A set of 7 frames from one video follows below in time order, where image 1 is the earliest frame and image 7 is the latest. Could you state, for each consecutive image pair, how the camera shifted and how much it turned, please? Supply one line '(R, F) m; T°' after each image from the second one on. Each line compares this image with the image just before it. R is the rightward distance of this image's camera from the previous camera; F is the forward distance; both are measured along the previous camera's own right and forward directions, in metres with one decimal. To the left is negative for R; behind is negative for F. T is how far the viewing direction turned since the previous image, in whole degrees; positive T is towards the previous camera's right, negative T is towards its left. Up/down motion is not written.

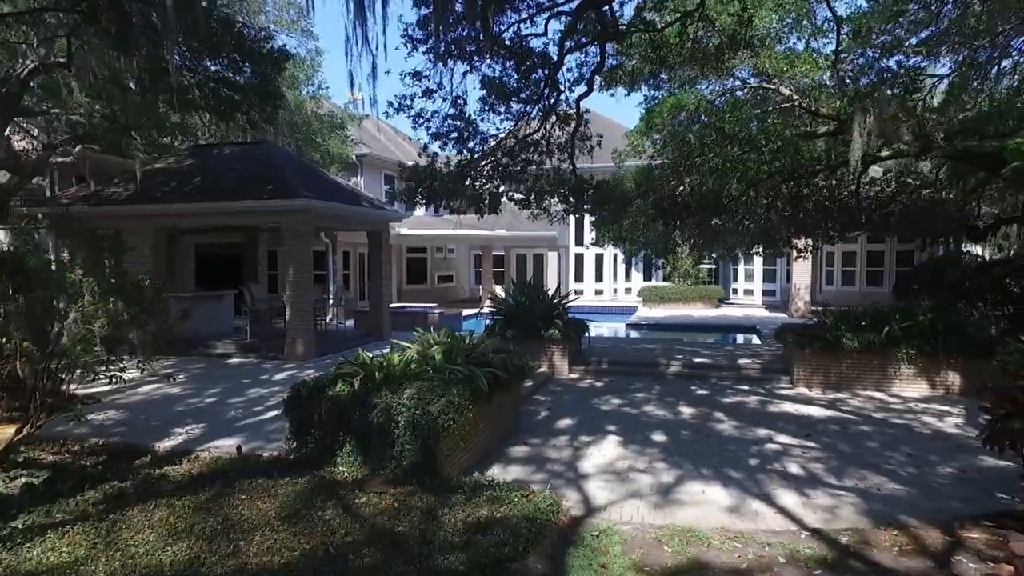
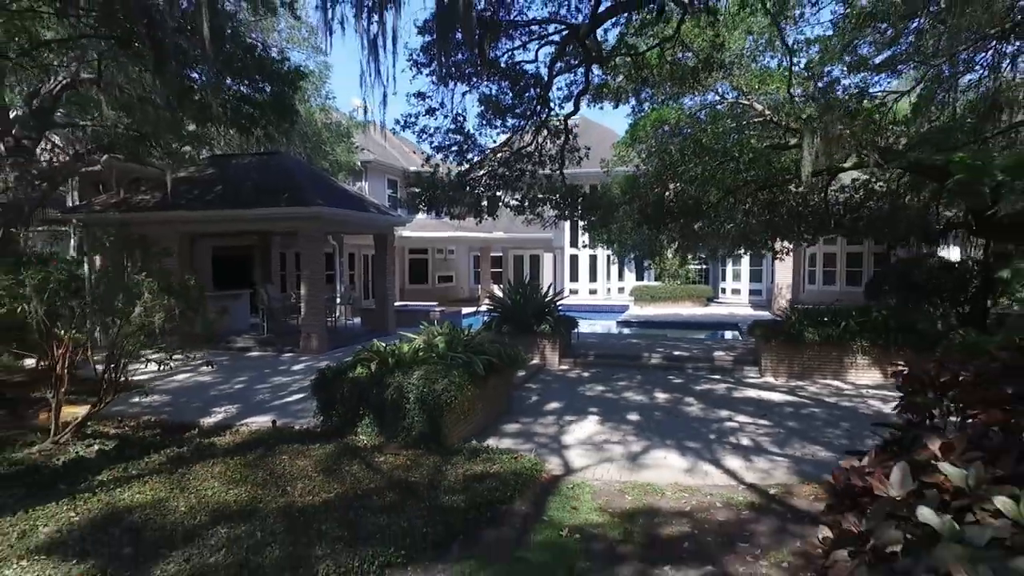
(0.0, -0.9) m; 0°
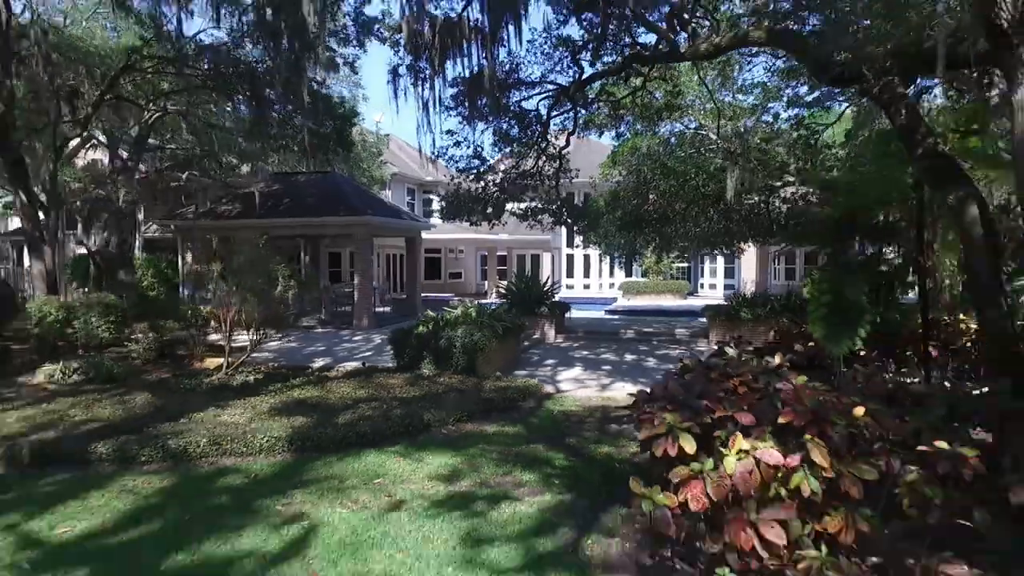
(-0.1, -2.8) m; 0°
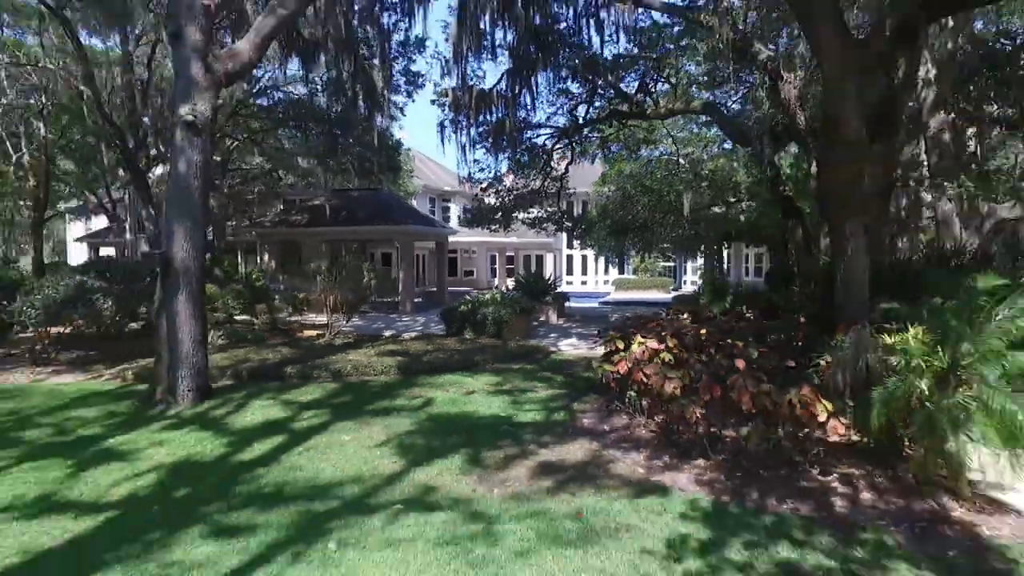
(-0.1, -3.5) m; 0°
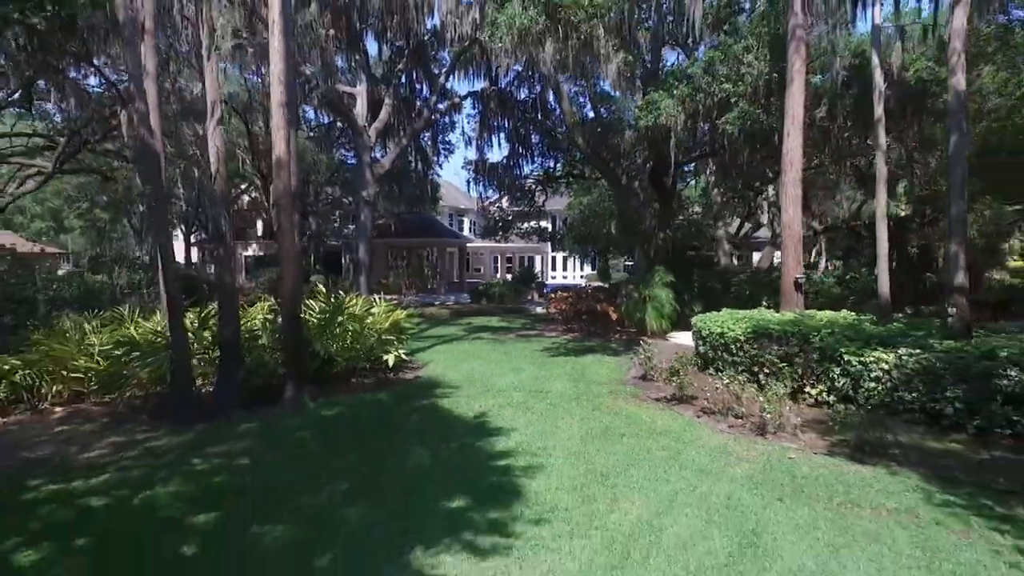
(+0.1, -8.8) m; 0°
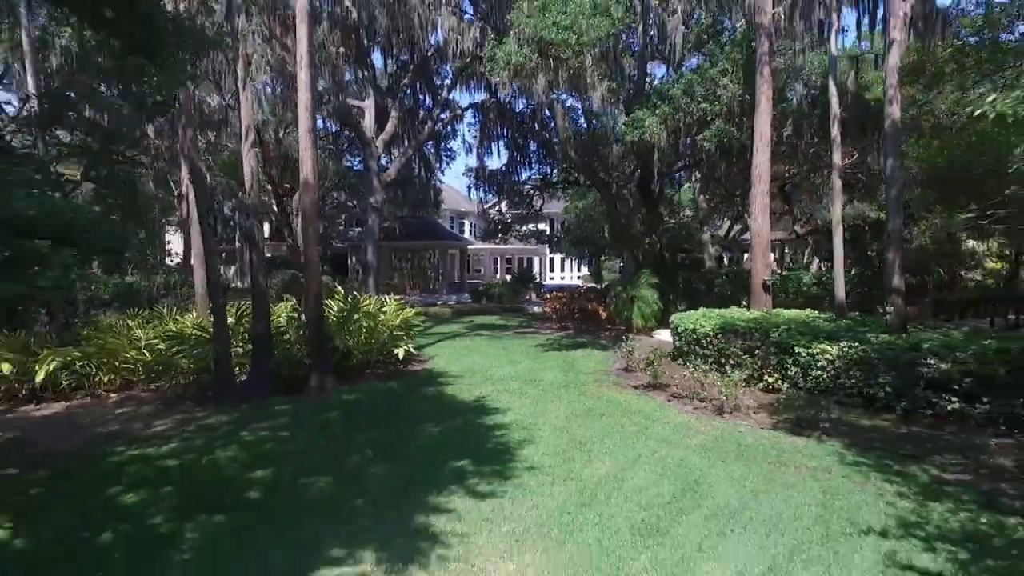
(0.0, -1.1) m; 0°
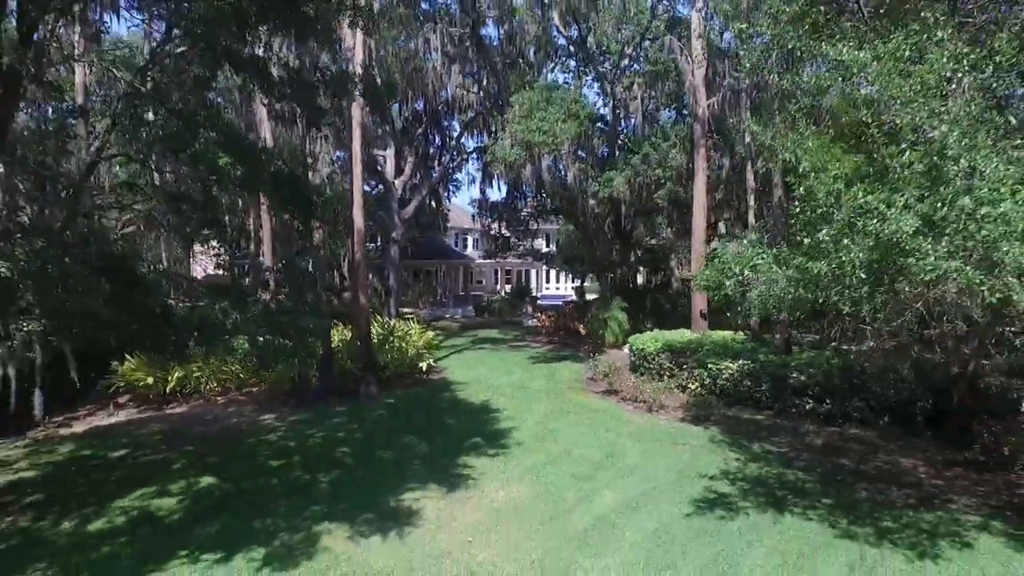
(+0.1, -3.4) m; 0°
